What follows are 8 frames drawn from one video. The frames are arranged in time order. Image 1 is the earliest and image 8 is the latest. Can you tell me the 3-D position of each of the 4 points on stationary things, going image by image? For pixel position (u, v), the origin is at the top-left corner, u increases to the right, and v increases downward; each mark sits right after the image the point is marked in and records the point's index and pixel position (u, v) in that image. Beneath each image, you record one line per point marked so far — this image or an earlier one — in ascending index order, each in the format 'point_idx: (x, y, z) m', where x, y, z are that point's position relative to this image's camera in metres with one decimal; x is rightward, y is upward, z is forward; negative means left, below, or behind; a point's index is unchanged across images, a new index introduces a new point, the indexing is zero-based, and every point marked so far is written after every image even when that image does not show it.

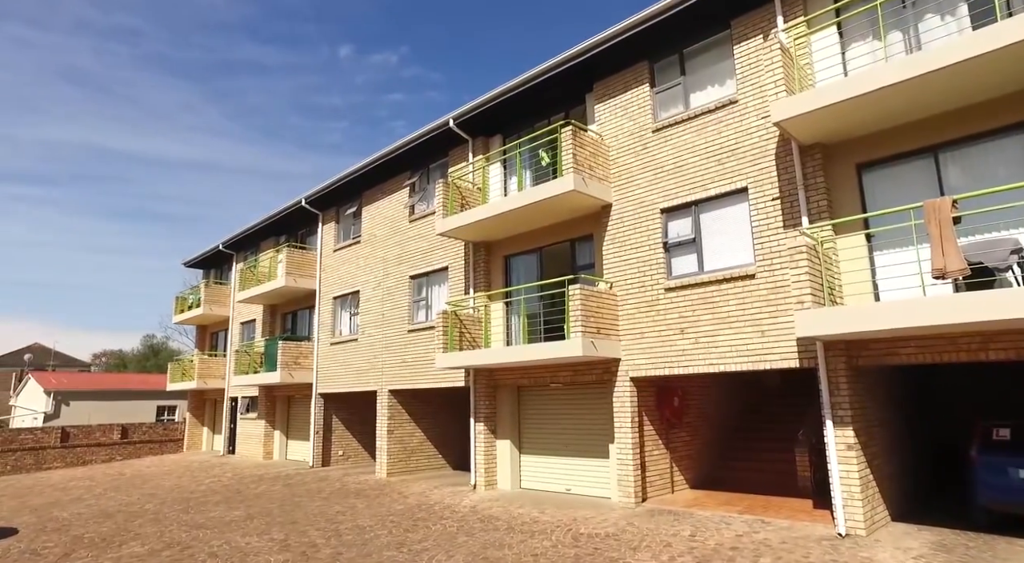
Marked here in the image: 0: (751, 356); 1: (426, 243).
0: (+3.7, -1.2, +9.6) m
1: (-2.3, +1.0, +16.5) m
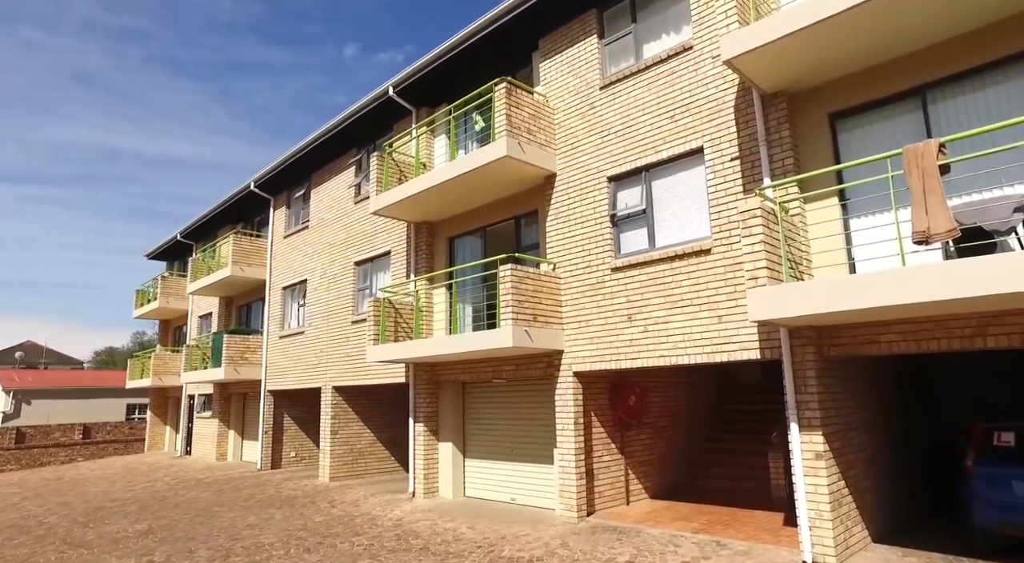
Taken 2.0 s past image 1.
0: (+2.6, -0.9, +8.1) m
1: (-3.4, +1.4, +15.0) m
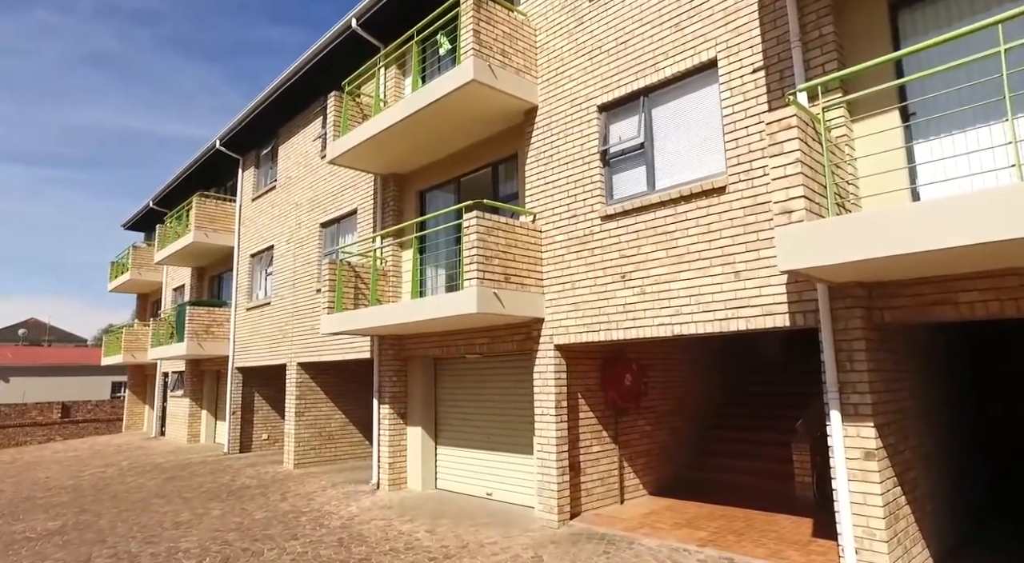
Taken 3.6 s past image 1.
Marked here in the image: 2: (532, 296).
0: (+2.1, -0.3, +6.3) m
1: (-3.8, +2.2, +13.3) m
2: (+0.3, -0.2, +8.1) m
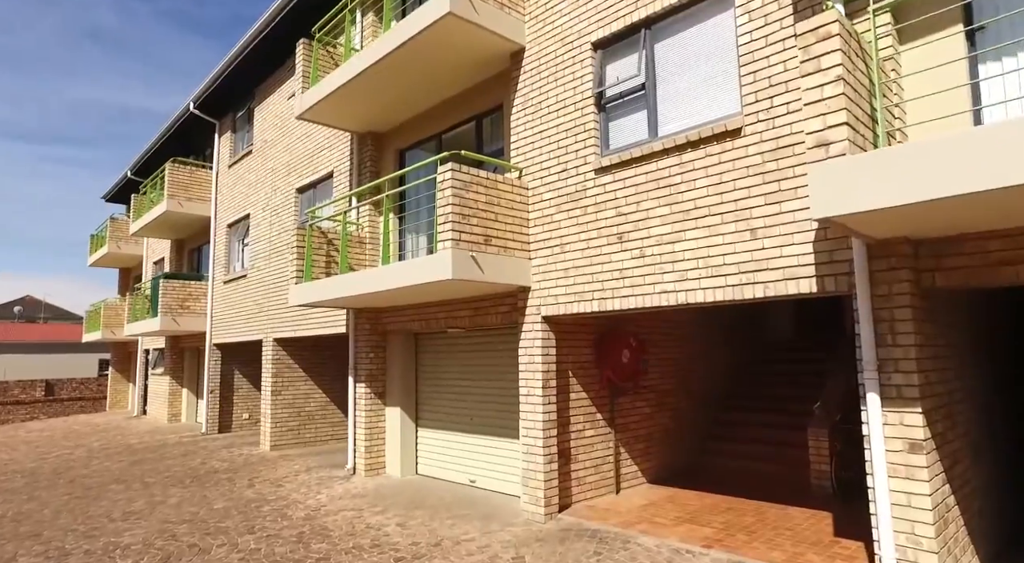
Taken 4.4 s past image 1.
0: (+1.9, 0.0, +5.4) m
1: (-3.9, +2.8, +12.3) m
2: (+0.1, +0.2, +7.1) m
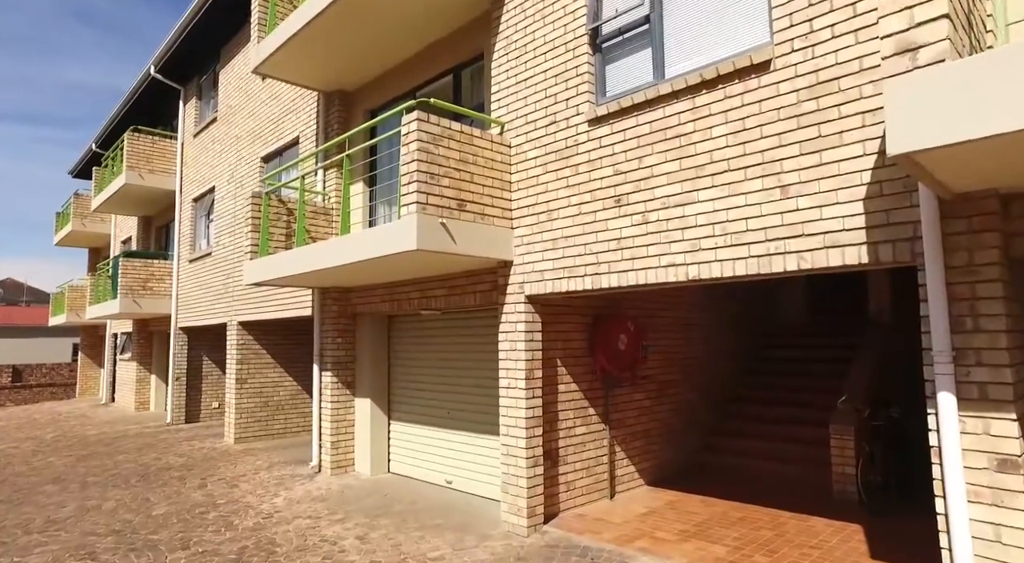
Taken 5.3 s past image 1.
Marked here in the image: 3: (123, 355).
0: (+1.7, +0.2, +4.3) m
1: (-4.2, +3.2, +11.1) m
2: (-0.2, +0.5, +6.1) m
3: (-12.0, -2.3, +19.1) m
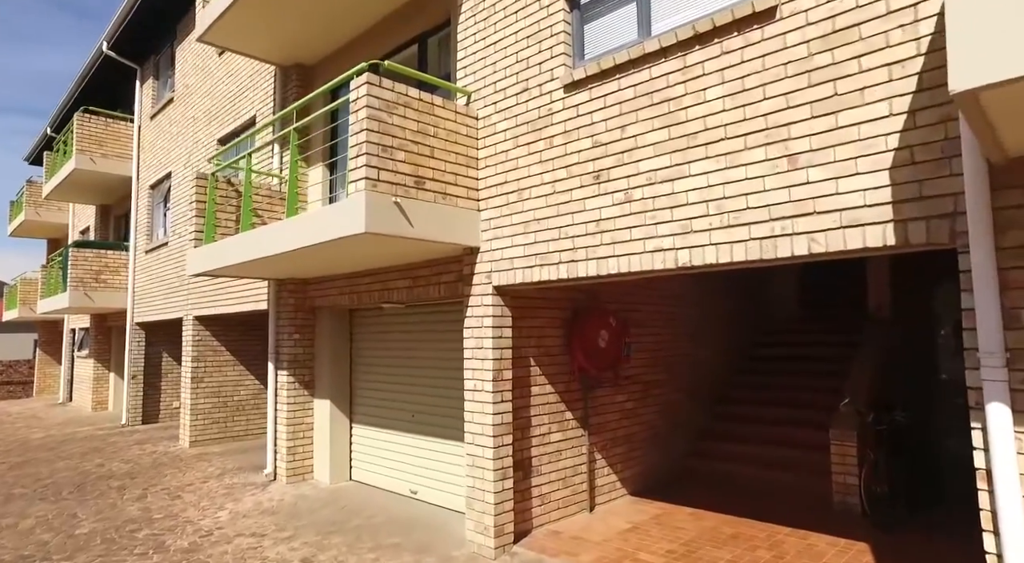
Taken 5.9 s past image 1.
0: (+1.5, +0.3, +3.7) m
1: (-4.6, +3.3, +10.3) m
2: (-0.4, +0.6, +5.4) m
3: (-12.6, -2.0, +18.1) m
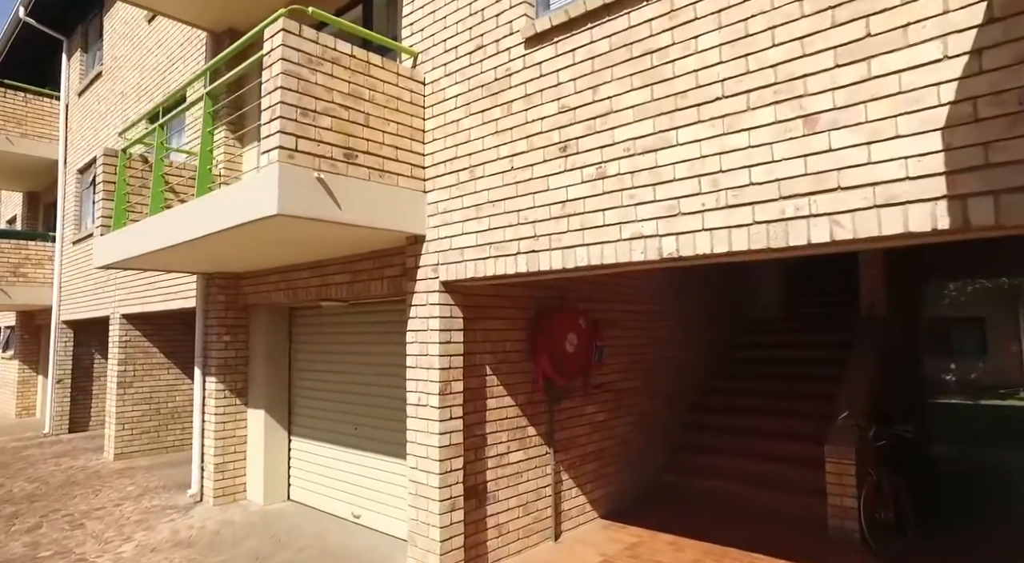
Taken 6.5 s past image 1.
0: (+1.2, +0.3, +2.9) m
1: (-5.2, +3.4, +9.2) m
2: (-0.8, +0.6, +4.5) m
3: (-13.5, -1.9, +16.7) m
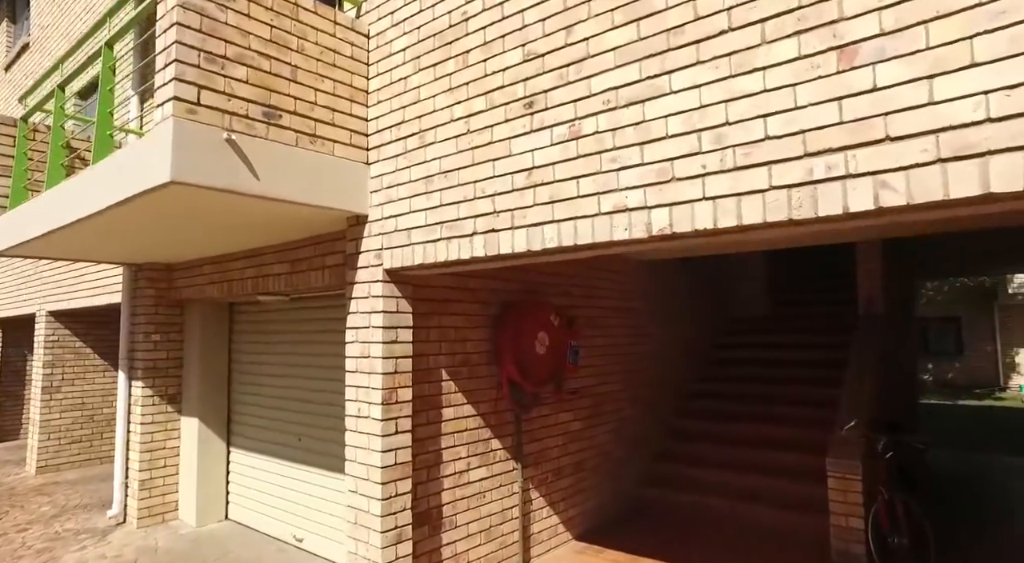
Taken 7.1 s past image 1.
0: (+1.0, +0.4, +2.2) m
1: (-5.6, +3.5, +8.3) m
2: (-1.1, +0.7, +3.8) m
3: (-14.2, -1.8, +15.5) m
